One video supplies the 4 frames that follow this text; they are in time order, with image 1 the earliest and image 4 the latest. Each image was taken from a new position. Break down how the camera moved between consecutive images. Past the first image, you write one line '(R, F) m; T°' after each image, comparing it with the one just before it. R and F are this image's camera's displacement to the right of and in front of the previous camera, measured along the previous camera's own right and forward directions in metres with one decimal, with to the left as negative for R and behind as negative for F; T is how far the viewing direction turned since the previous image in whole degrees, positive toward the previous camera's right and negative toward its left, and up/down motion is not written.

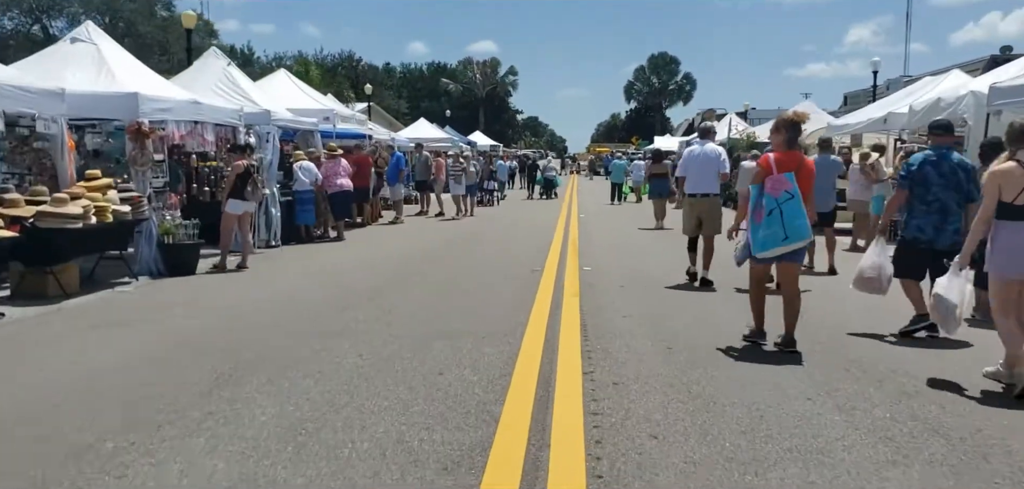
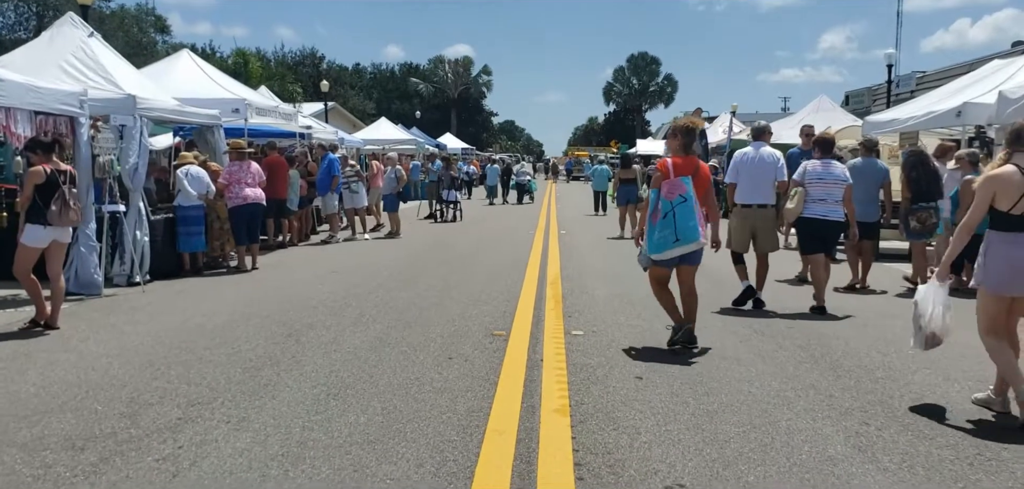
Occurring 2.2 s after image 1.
(+0.2, +4.2) m; +2°
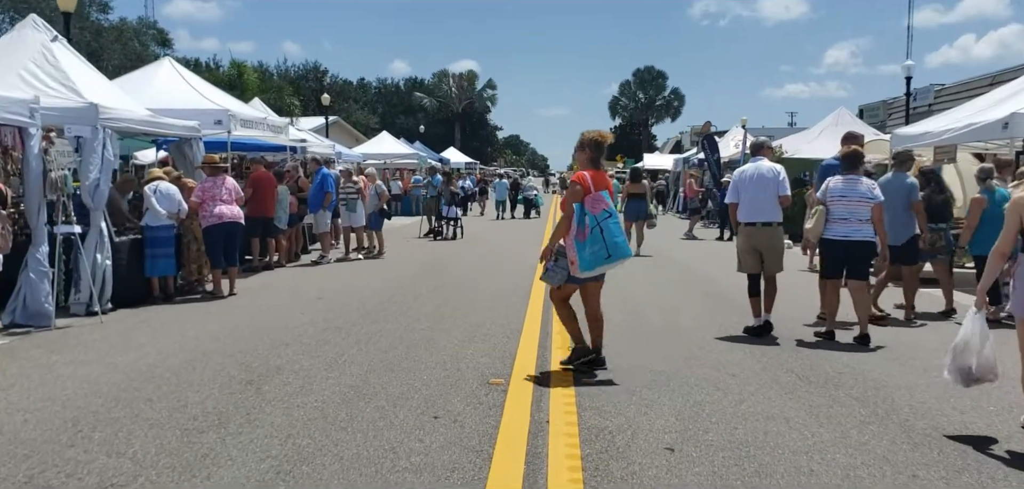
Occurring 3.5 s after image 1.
(0.0, +1.2) m; 0°
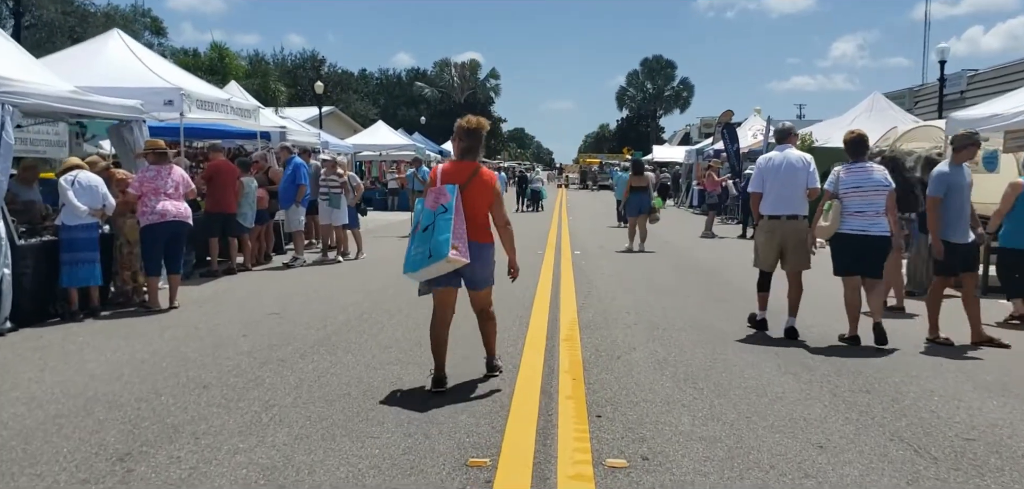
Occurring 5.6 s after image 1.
(+0.1, +2.1) m; 0°
